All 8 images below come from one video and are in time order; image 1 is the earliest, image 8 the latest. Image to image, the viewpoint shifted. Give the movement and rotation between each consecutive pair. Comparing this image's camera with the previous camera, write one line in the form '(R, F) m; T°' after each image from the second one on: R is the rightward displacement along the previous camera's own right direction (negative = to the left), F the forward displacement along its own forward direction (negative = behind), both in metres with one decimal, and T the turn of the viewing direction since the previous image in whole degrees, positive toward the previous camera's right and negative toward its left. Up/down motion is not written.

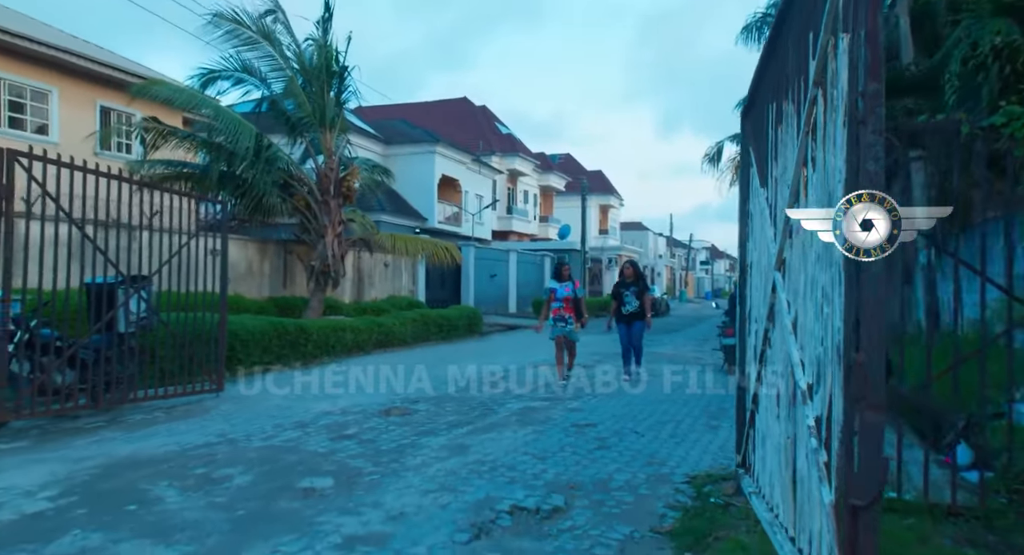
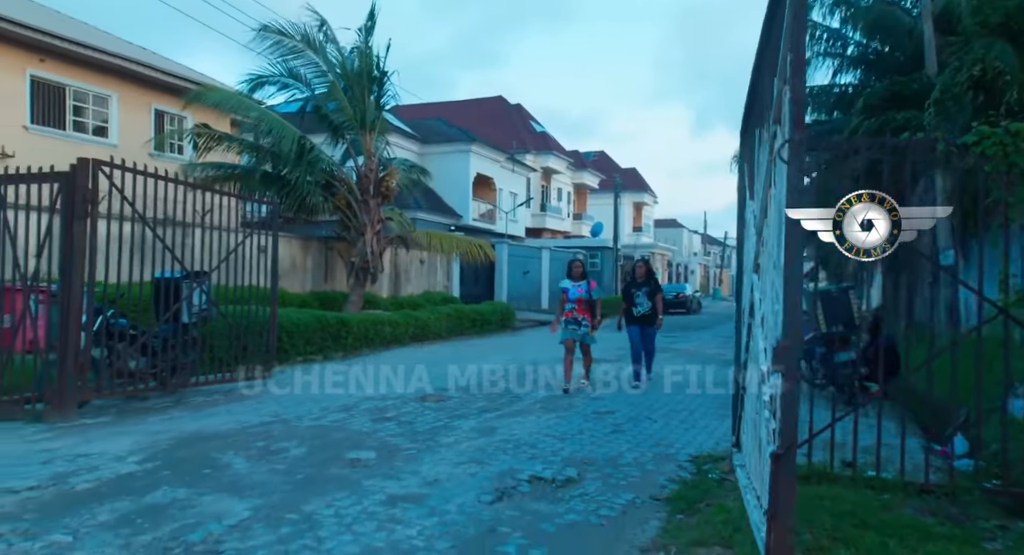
(+0.1, -0.6) m; -3°
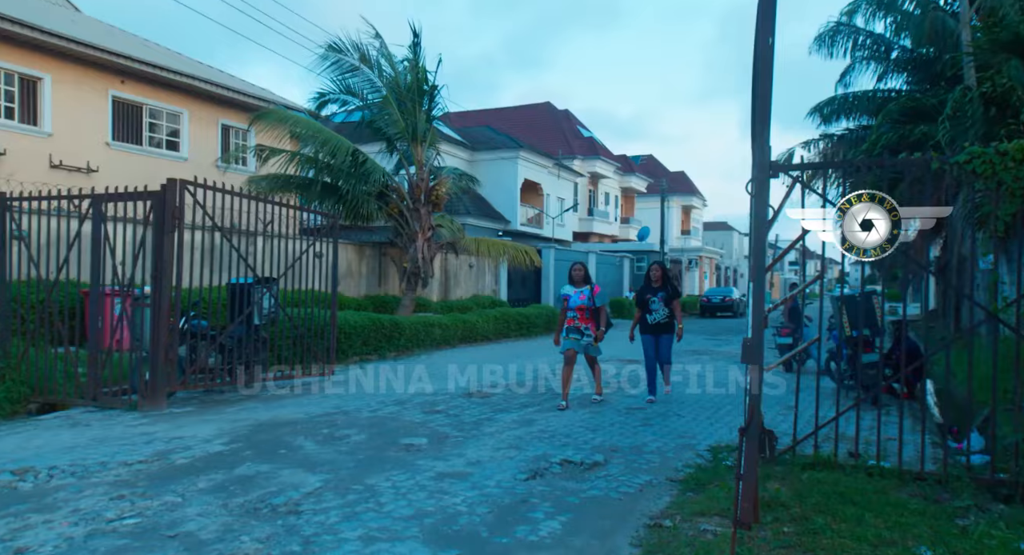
(+0.1, -0.6) m; -4°
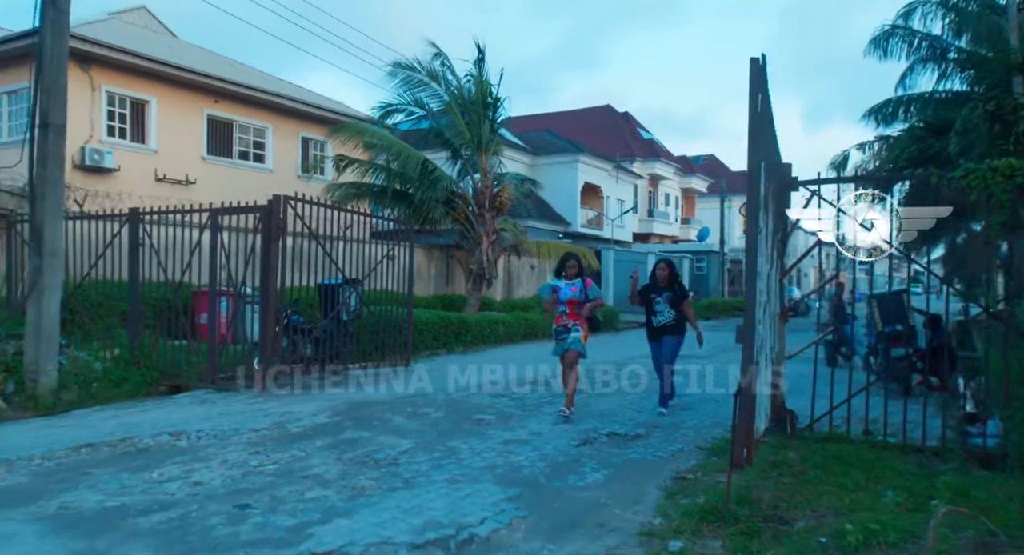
(+0.1, -1.0) m; -5°
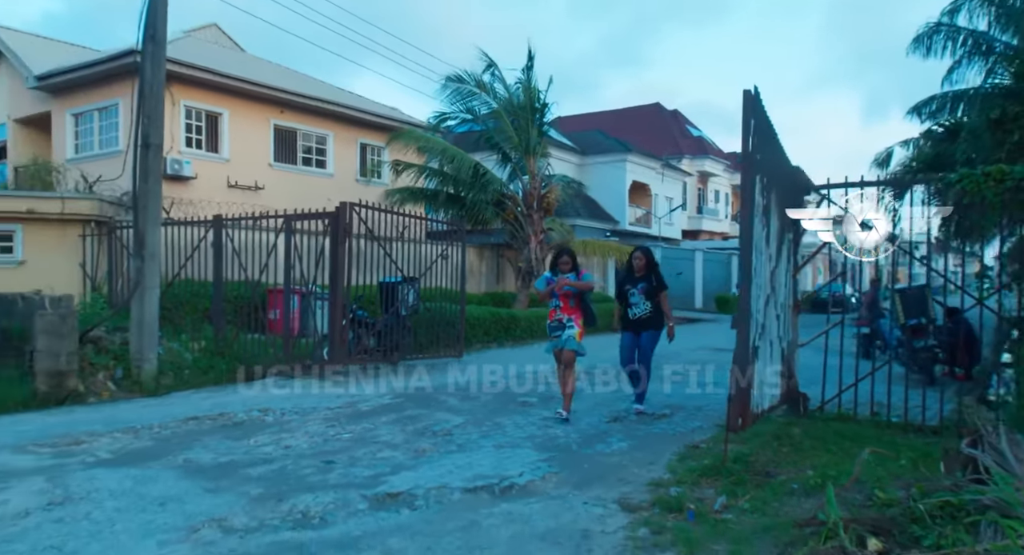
(+0.1, -0.8) m; -4°
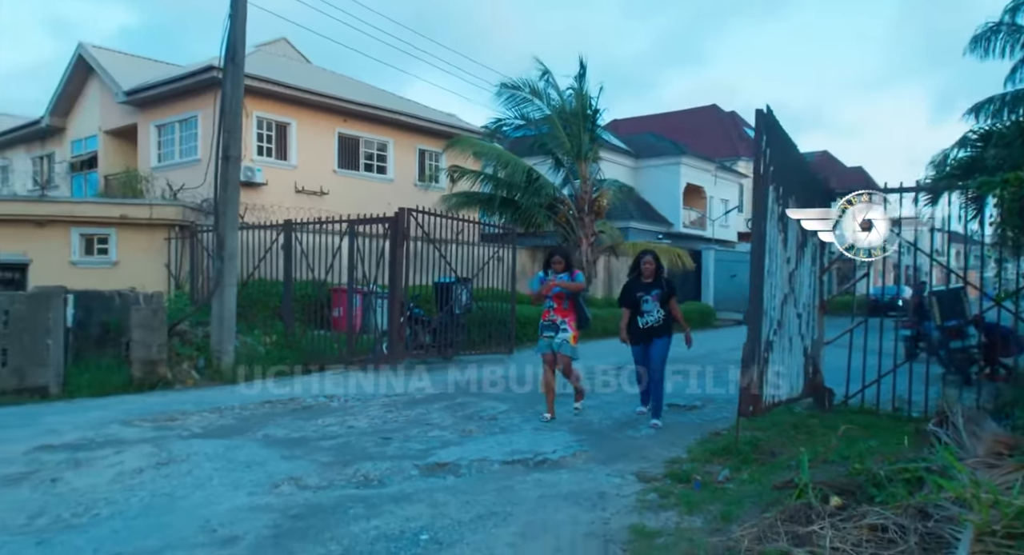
(+0.2, -0.6) m; -5°
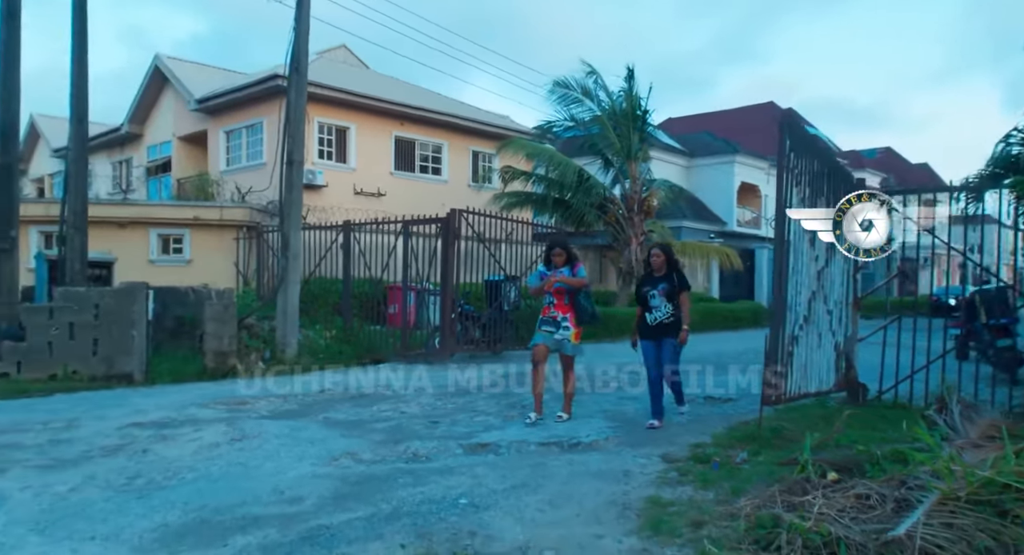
(+0.1, -0.4) m; -5°
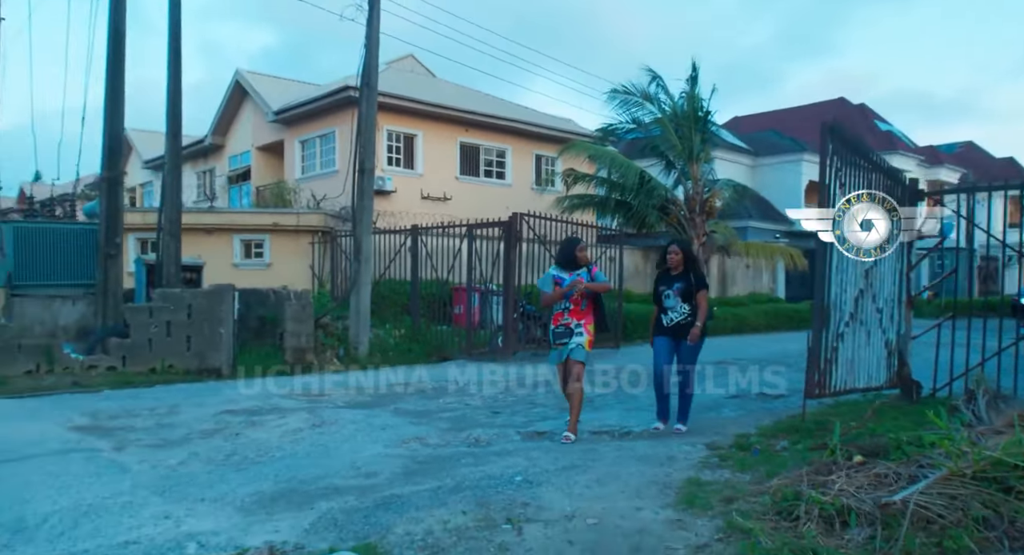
(+0.1, -0.4) m; -5°
